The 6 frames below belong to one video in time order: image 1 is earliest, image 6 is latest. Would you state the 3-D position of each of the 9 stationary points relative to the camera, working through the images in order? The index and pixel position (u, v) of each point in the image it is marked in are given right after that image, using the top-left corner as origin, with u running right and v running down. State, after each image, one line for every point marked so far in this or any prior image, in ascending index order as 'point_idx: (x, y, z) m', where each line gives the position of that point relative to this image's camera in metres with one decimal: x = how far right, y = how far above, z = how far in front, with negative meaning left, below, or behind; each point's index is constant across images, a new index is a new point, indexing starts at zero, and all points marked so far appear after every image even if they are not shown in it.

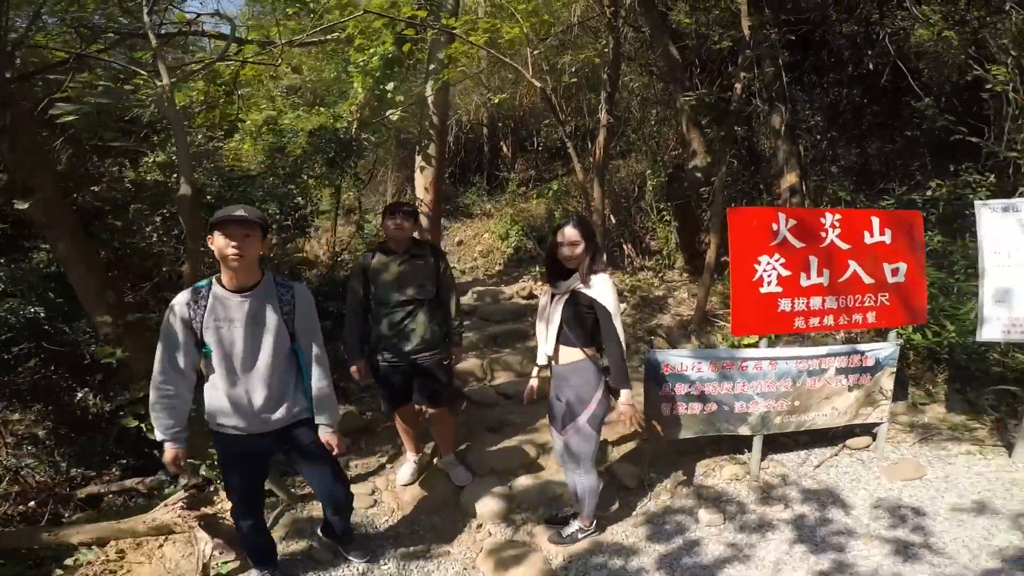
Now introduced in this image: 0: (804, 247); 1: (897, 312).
0: (+1.9, +0.3, +3.4) m
1: (+2.8, -0.2, +3.7) m
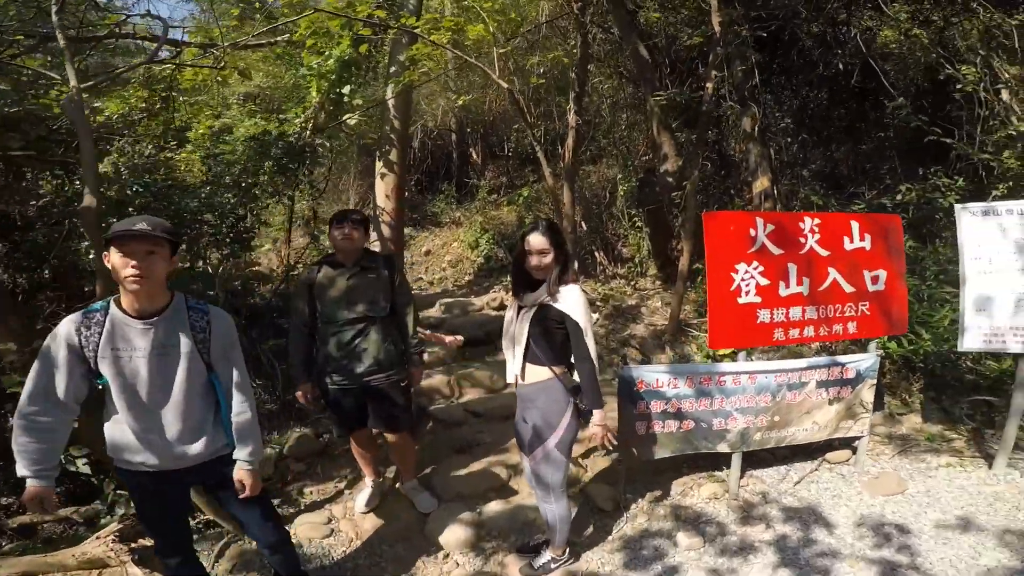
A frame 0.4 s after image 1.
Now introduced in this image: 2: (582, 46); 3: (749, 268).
0: (+1.7, +0.2, +3.3) m
1: (+2.5, -0.2, +3.5) m
2: (+0.8, +2.8, +5.9) m
3: (+1.5, +0.1, +3.2) m
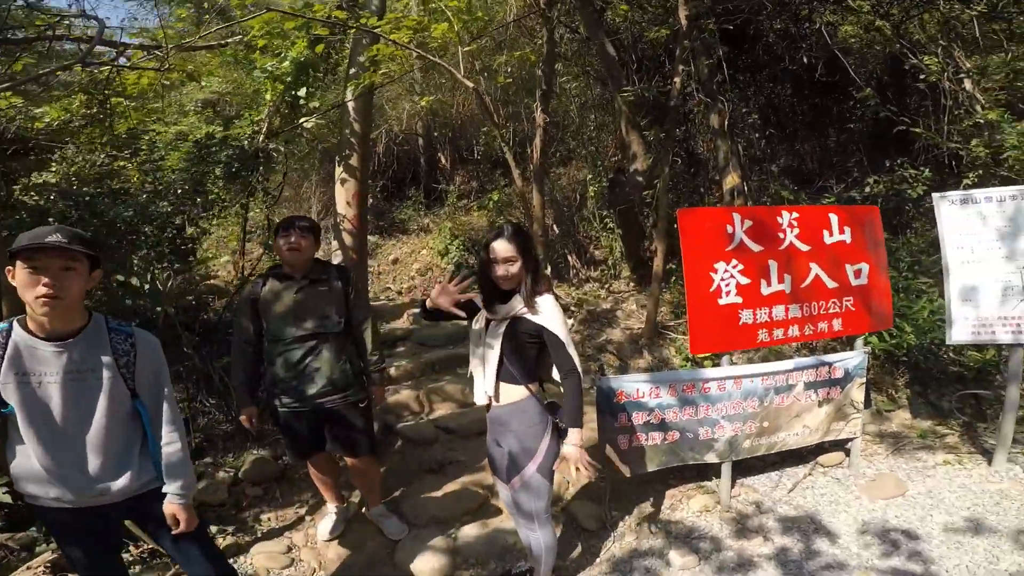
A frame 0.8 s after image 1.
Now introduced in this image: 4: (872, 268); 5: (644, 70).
0: (+1.5, +0.2, +3.1) m
1: (+2.3, -0.2, +3.4) m
2: (+0.4, +2.7, +5.7) m
3: (+1.3, +0.1, +3.0) m
4: (+2.4, +0.1, +3.4) m
5: (+1.7, +2.8, +6.6) m
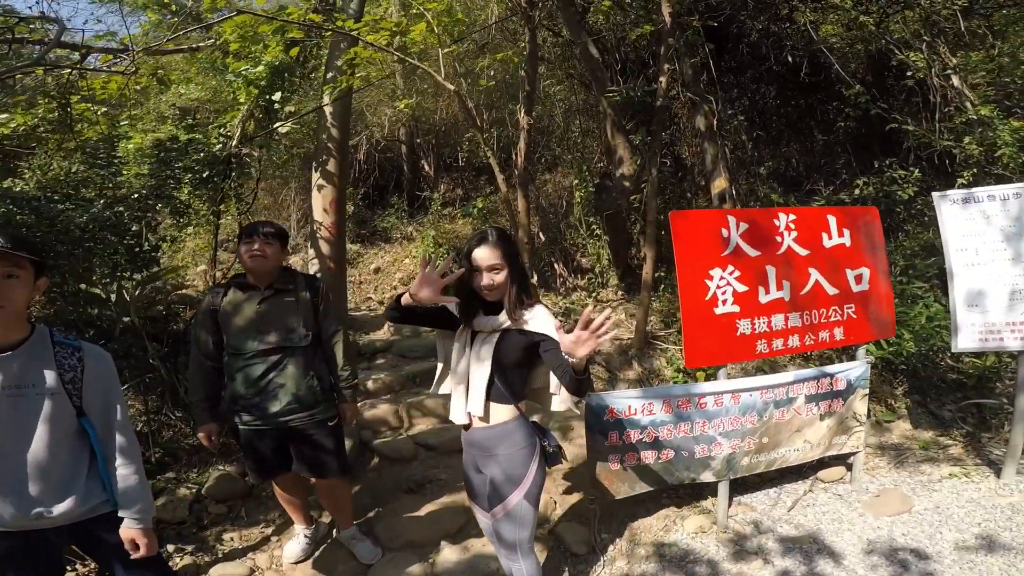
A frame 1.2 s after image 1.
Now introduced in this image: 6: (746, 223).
0: (+1.4, +0.2, +2.9) m
1: (+2.2, -0.2, +3.2) m
2: (+0.2, +2.6, +5.5) m
3: (+1.2, +0.1, +2.8) m
4: (+2.2, +0.1, +3.2) m
5: (+1.5, +2.7, +6.5) m
6: (+1.3, +0.4, +2.9) m
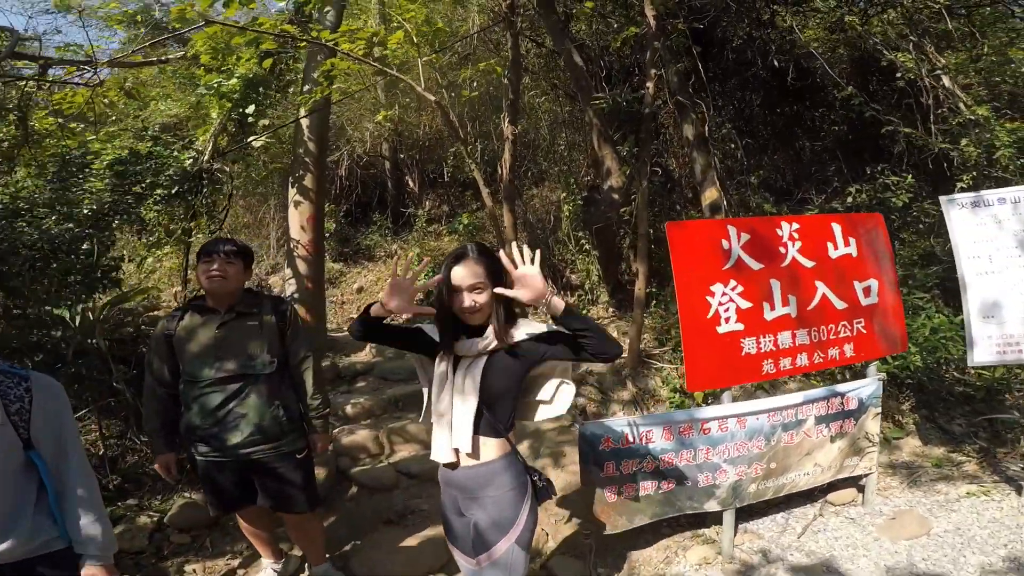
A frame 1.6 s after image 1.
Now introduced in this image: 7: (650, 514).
0: (+1.3, +0.1, +2.7) m
1: (+2.1, -0.3, +3.0) m
2: (0.0, +2.5, +5.4) m
3: (+1.1, 0.0, +2.6) m
4: (+2.2, 0.0, +3.0) m
5: (+1.3, +2.5, +6.4) m
6: (+1.2, +0.3, +2.7) m
7: (+0.8, -1.3, +2.9) m
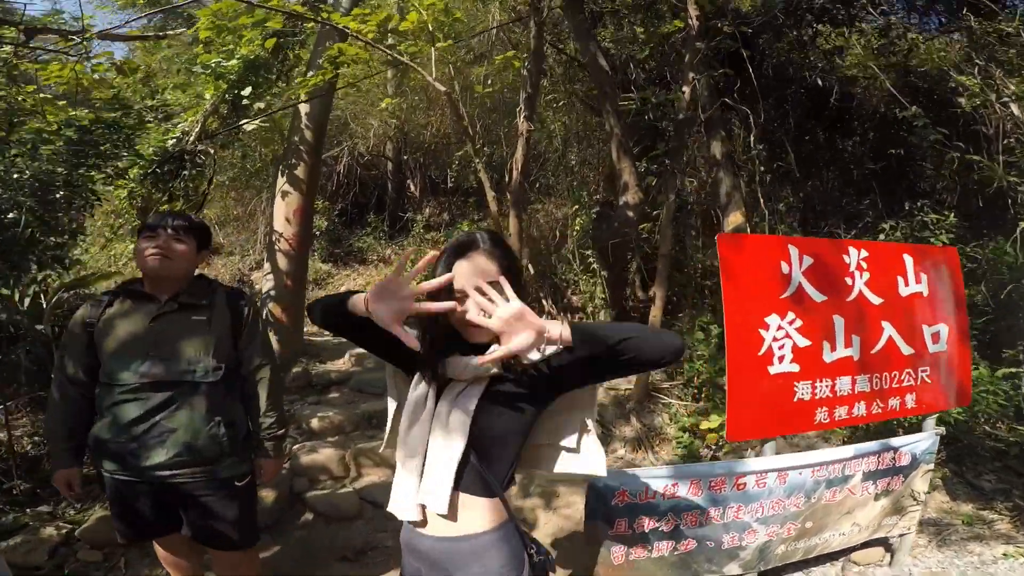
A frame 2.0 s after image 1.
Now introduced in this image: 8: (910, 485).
0: (+1.3, 0.0, +2.2) m
1: (+2.1, -0.5, +2.5) m
2: (+0.2, +2.3, +5.0) m
3: (+1.1, -0.1, +2.1) m
4: (+2.2, -0.2, +2.6) m
5: (+1.4, +2.2, +6.0) m
6: (+1.3, +0.1, +2.2) m
7: (+0.7, -1.4, +2.4) m
8: (+2.2, -1.1, +2.8) m
